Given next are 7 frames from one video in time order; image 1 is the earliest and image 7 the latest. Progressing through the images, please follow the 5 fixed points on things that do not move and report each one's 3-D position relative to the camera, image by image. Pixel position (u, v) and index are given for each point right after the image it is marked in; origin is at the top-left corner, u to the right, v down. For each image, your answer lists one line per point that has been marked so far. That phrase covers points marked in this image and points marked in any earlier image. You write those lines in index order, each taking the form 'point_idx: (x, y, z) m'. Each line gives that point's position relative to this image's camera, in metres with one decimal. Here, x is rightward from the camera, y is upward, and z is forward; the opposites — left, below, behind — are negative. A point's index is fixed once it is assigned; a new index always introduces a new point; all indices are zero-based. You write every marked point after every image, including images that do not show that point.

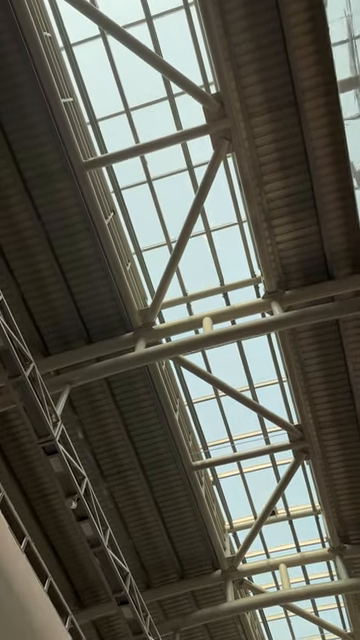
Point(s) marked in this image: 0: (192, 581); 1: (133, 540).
0: (+0.4, -9.8, +19.3) m
1: (-1.7, -8.1, +18.7) m
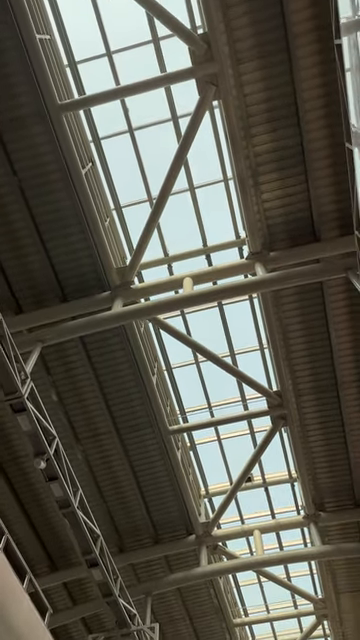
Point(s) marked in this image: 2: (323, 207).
0: (-0.5, -8.4, +19.2) m
1: (-2.6, -6.7, +18.4) m
2: (+3.7, +3.0, +13.3) m
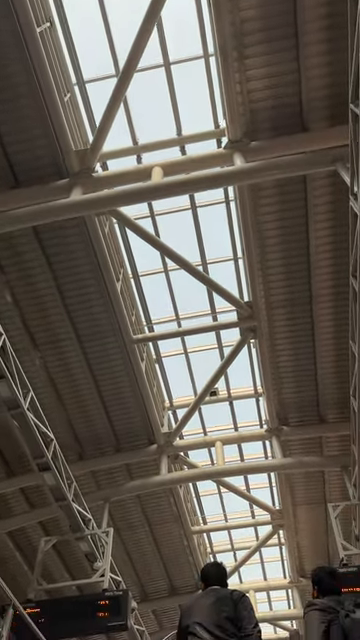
0: (-2.0, -5.0, +18.9) m
1: (-3.9, -3.3, +17.8) m
2: (+3.0, +5.3, +11.7) m
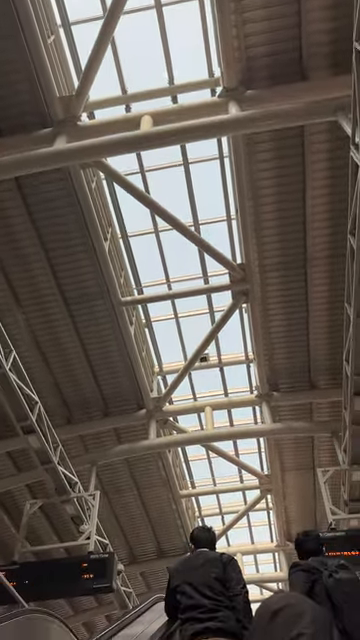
0: (-2.4, -3.6, +18.6) m
1: (-4.3, -2.0, +17.4) m
2: (+2.9, +6.2, +11.0) m
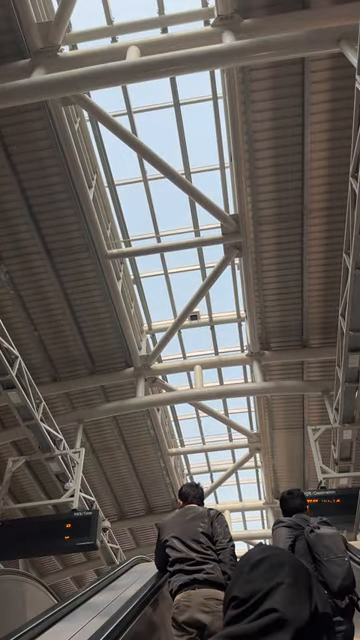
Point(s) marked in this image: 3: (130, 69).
0: (-2.8, -2.0, +18.2) m
1: (-4.6, -0.4, +16.8) m
2: (+2.7, +7.1, +9.9) m
3: (-1.0, +4.9, +10.1) m
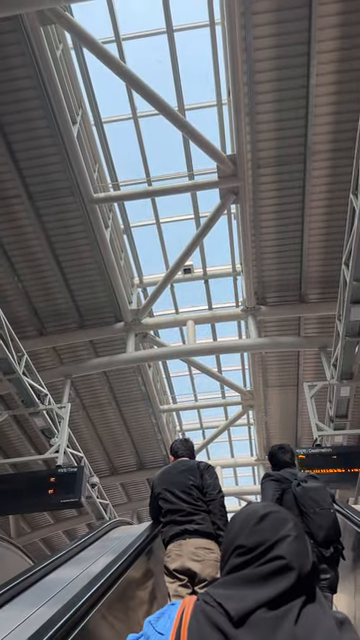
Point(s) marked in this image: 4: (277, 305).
0: (-3.1, -0.4, +17.5) m
1: (-4.9, +1.1, +15.9) m
2: (+2.6, +8.0, +8.5) m
3: (-1.1, +5.9, +8.8) m
4: (+3.3, +0.5, +17.3) m
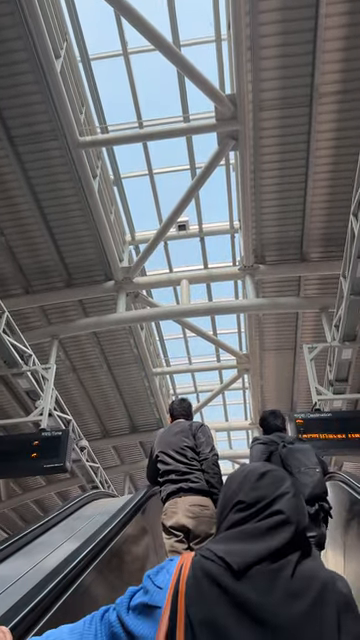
0: (-3.3, +1.0, +16.6) m
1: (-5.1, +2.4, +14.9) m
2: (+2.5, +8.7, +7.1) m
3: (-1.2, +6.6, +7.6) m
4: (+3.1, +1.8, +16.4) m
